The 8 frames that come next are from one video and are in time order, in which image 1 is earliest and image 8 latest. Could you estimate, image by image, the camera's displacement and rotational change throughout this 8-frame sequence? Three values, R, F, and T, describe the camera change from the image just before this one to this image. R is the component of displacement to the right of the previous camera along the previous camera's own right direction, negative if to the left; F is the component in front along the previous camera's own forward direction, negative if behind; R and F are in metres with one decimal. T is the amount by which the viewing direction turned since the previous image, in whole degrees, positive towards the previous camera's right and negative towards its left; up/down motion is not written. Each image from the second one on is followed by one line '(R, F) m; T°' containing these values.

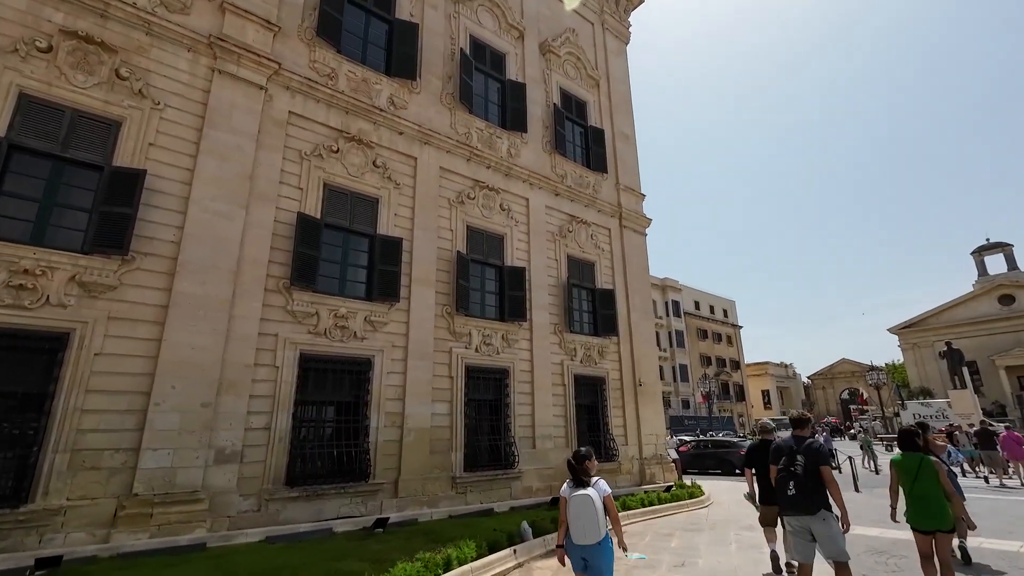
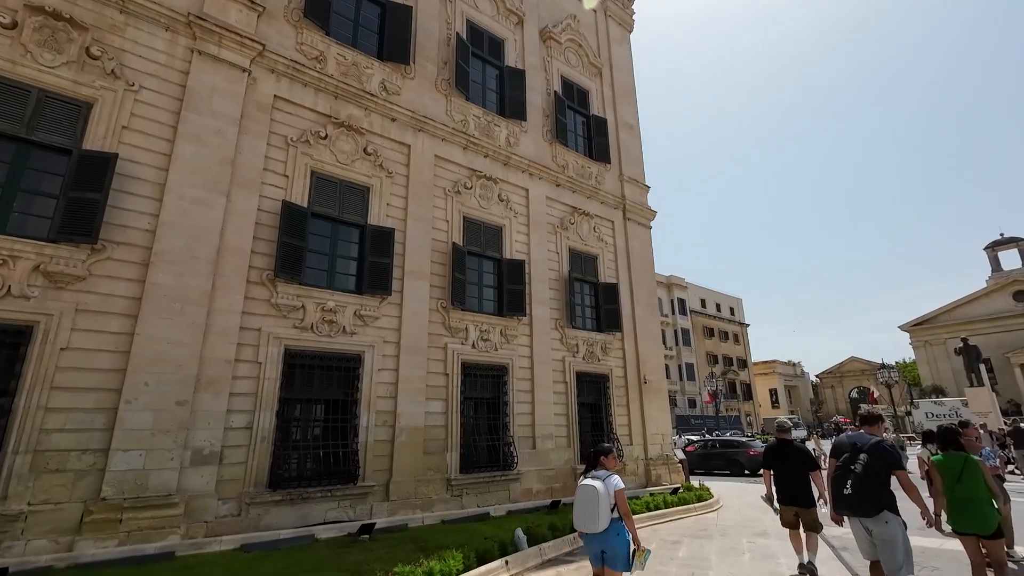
(+0.2, +0.5) m; -1°
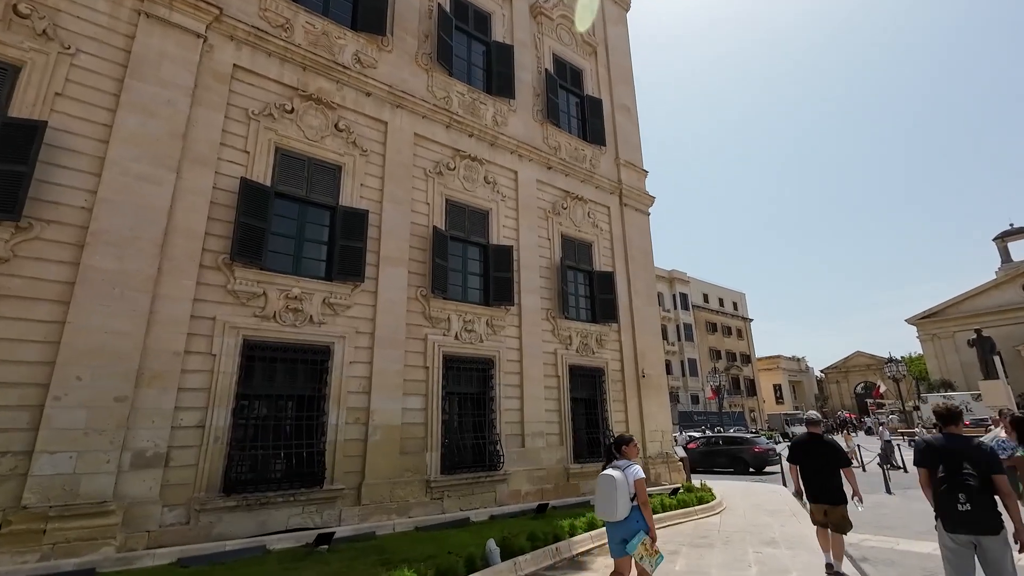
(+0.4, +0.8) m; 0°
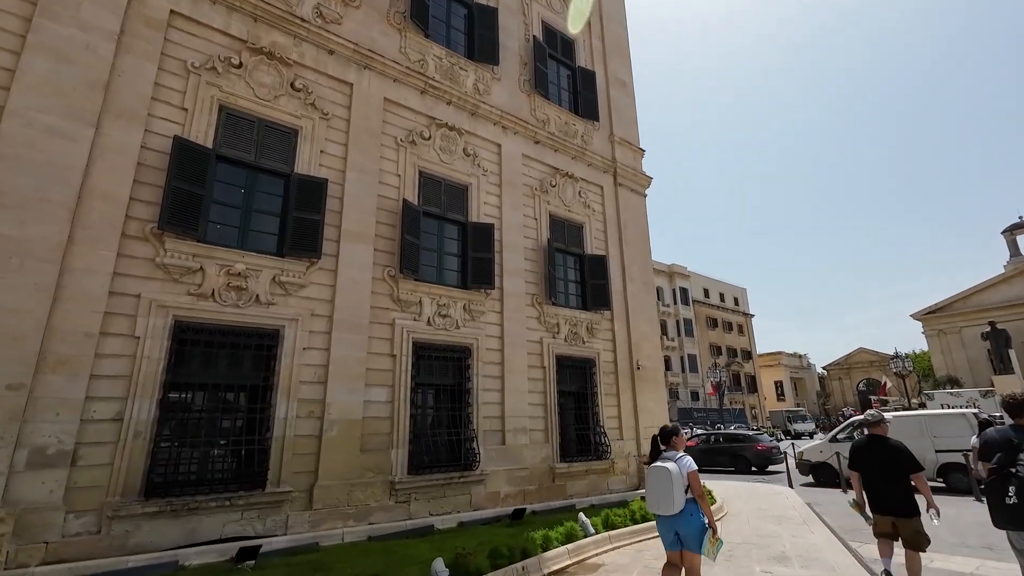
(+0.4, +1.0) m; 0°
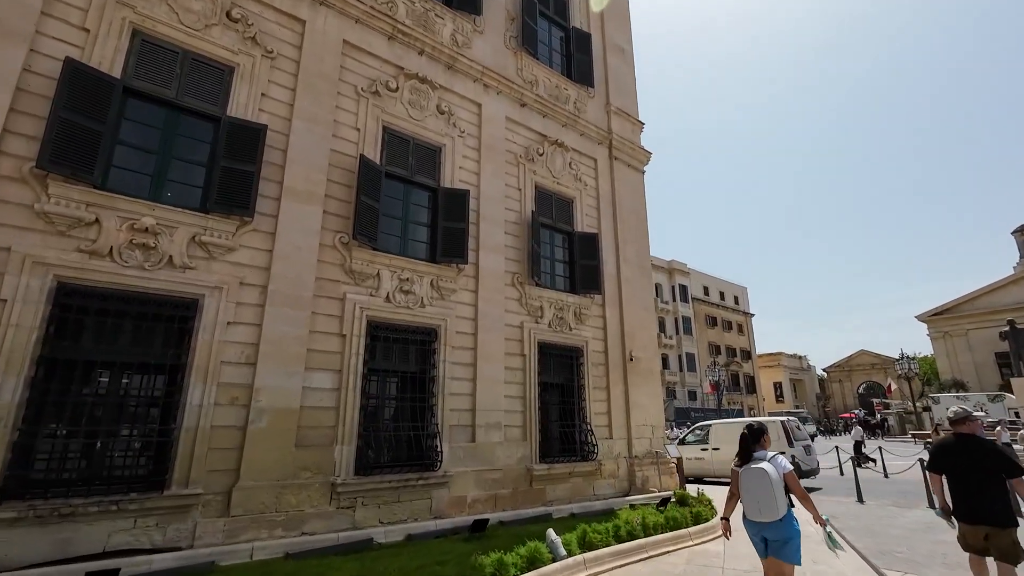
(+0.4, +1.2) m; 0°
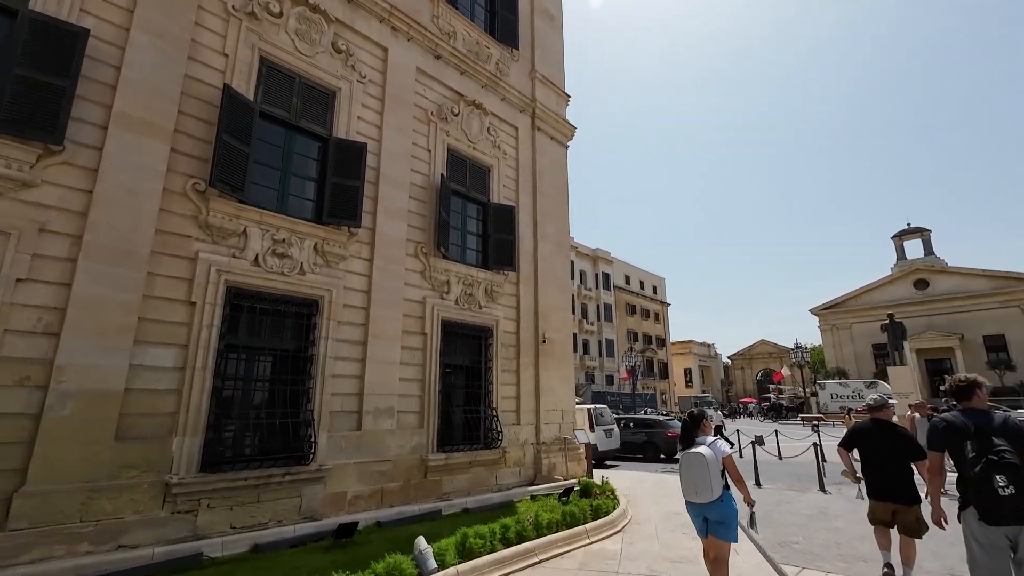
(+0.5, +0.8) m; +8°
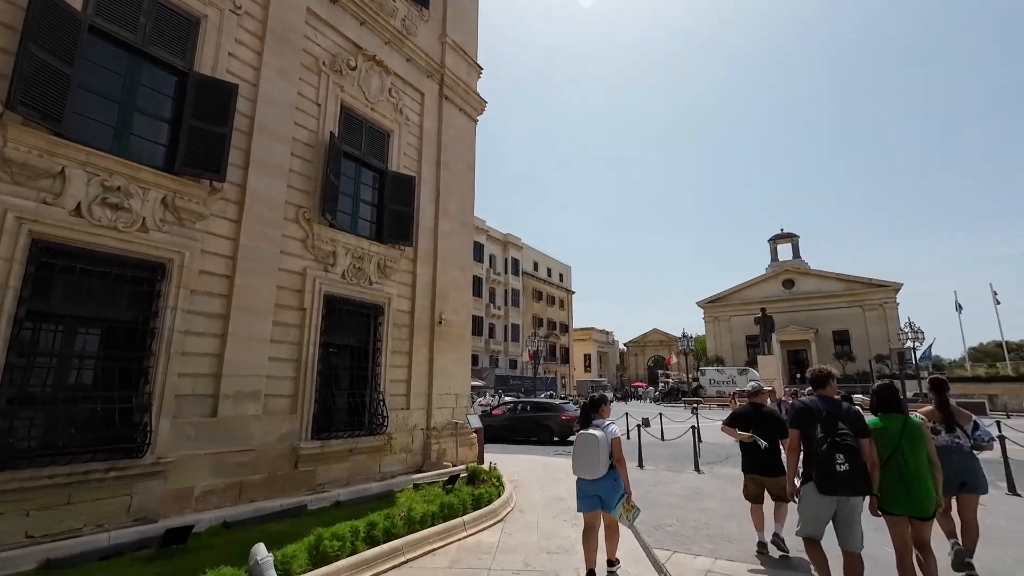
(+0.3, +0.4) m; +11°
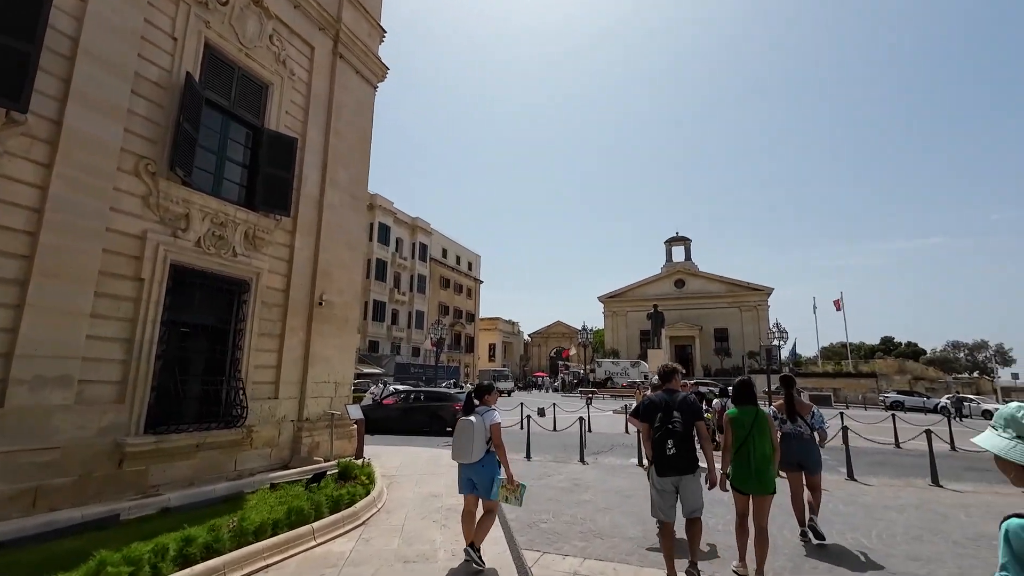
(+0.4, +0.4) m; +11°
